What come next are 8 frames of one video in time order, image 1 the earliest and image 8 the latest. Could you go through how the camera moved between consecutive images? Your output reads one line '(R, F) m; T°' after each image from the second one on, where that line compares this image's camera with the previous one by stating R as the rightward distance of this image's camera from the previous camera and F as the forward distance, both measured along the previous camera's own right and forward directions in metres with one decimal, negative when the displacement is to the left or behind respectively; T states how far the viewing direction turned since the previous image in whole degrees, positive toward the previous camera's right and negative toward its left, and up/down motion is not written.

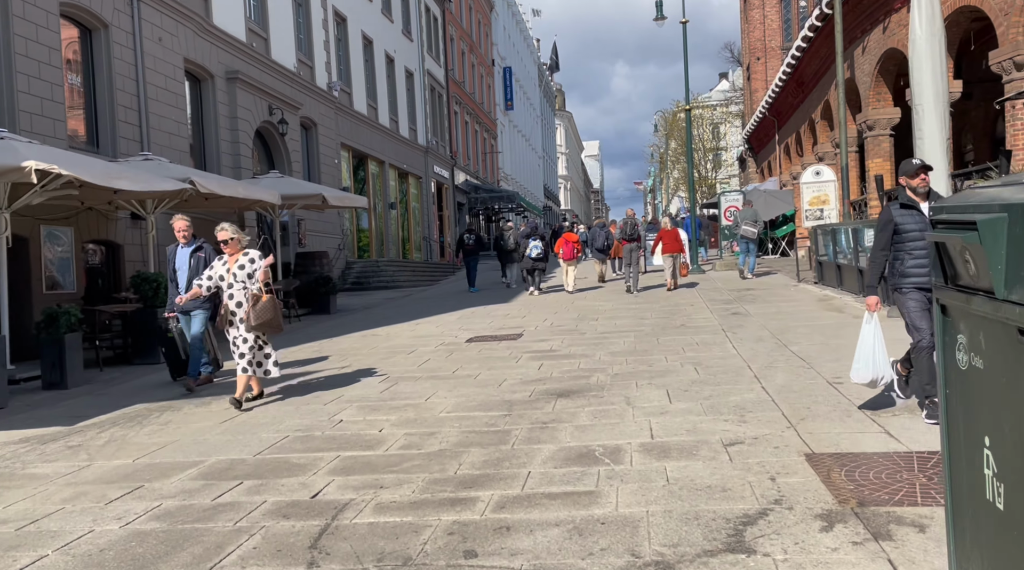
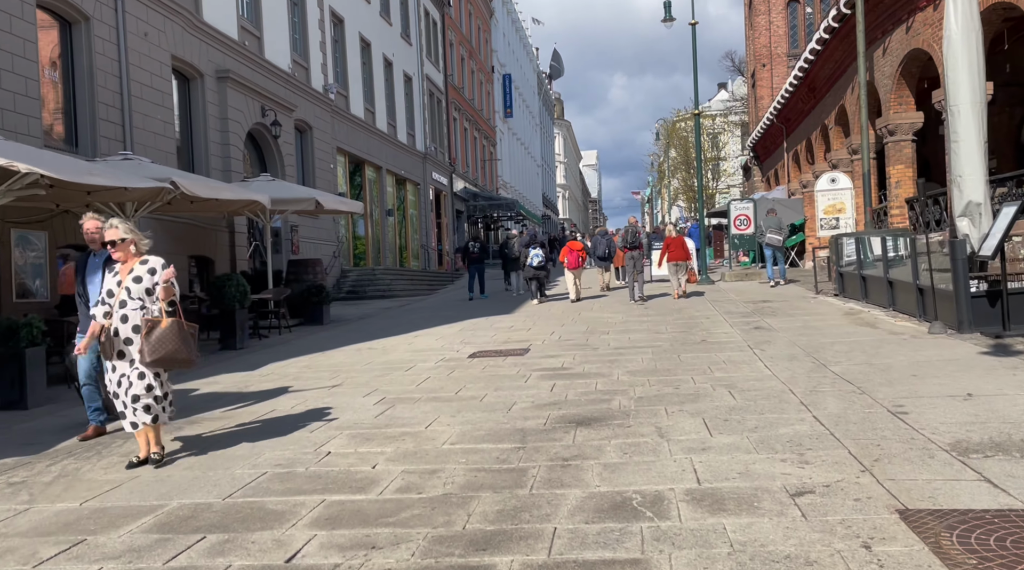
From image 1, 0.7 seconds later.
(-0.1, +0.8) m; 0°
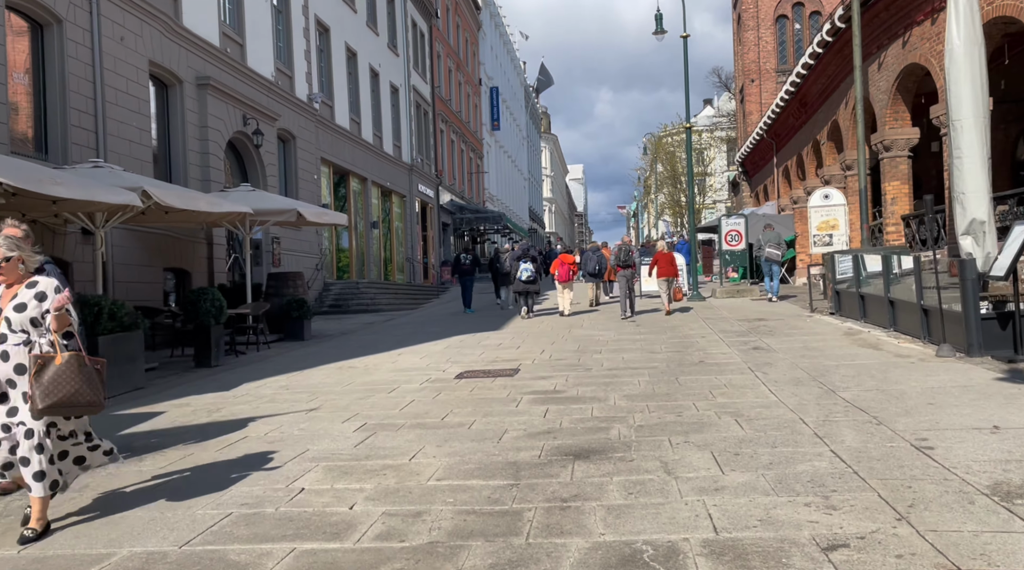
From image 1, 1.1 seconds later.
(-0.1, +0.5) m; +1°
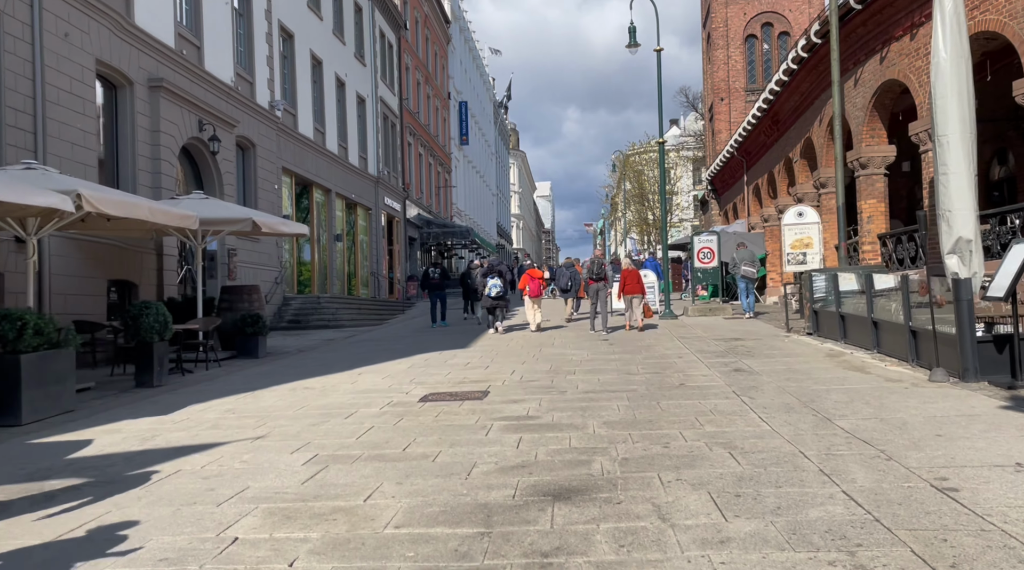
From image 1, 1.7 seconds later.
(0.0, +0.7) m; +2°
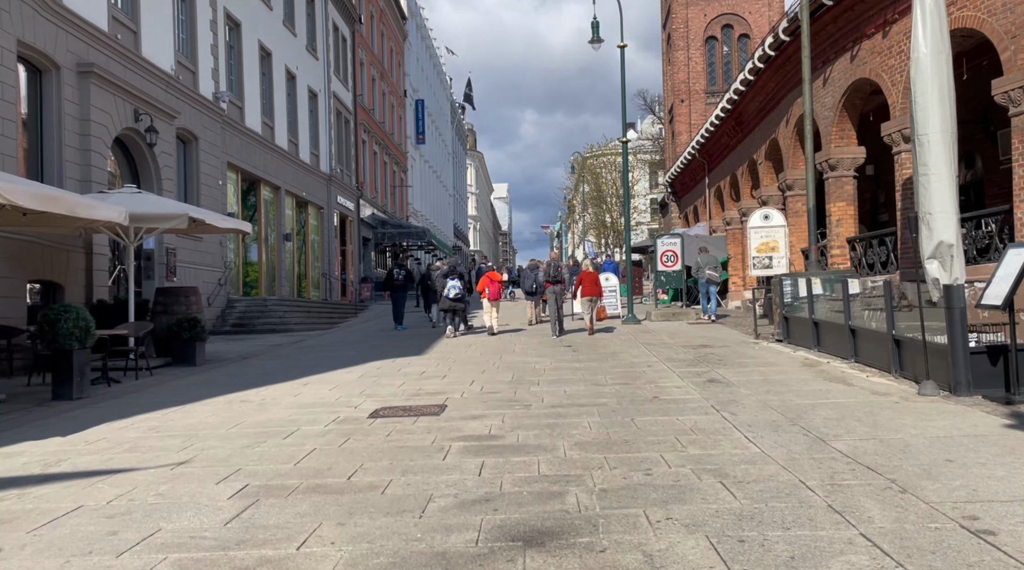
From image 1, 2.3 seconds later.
(0.0, +0.8) m; +3°
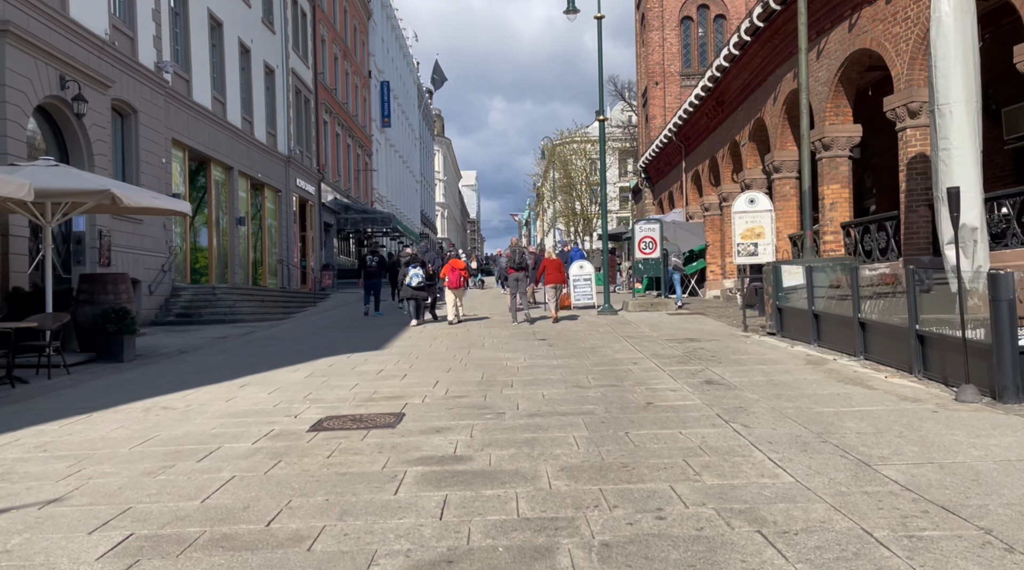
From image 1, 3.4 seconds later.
(0.0, +1.3) m; +2°
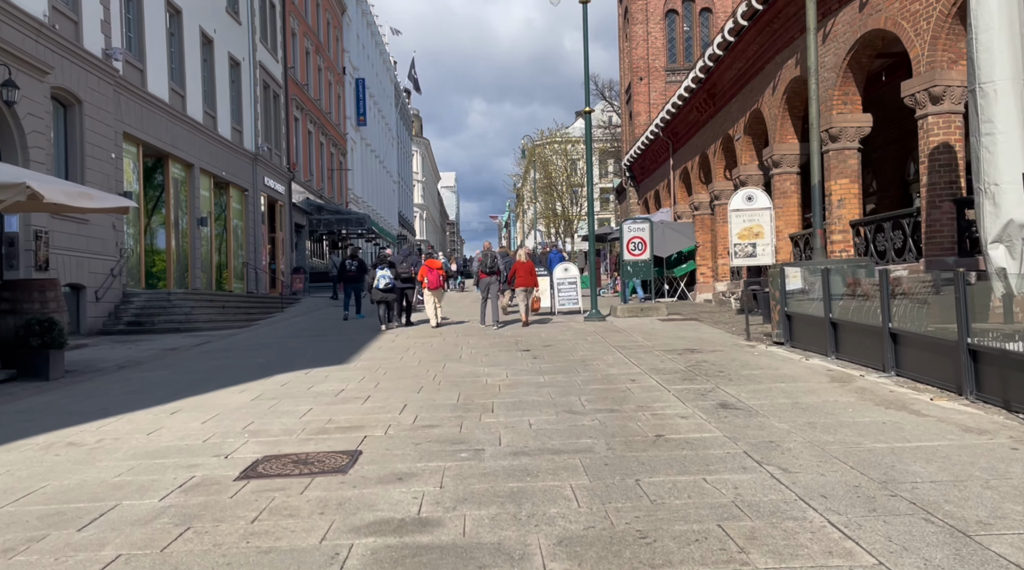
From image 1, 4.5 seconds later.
(0.0, +1.3) m; +1°
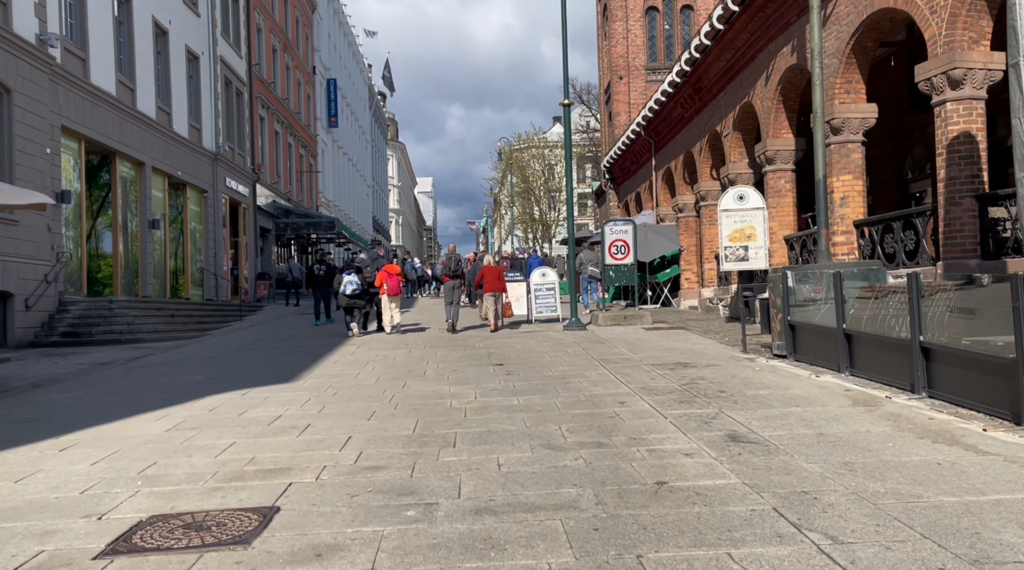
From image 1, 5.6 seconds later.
(+0.1, +1.3) m; +2°
